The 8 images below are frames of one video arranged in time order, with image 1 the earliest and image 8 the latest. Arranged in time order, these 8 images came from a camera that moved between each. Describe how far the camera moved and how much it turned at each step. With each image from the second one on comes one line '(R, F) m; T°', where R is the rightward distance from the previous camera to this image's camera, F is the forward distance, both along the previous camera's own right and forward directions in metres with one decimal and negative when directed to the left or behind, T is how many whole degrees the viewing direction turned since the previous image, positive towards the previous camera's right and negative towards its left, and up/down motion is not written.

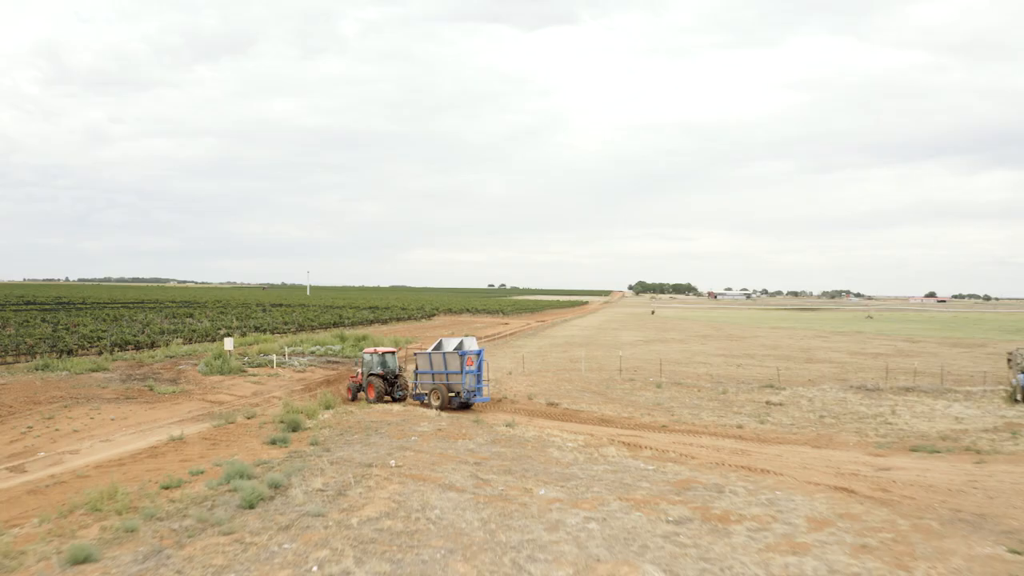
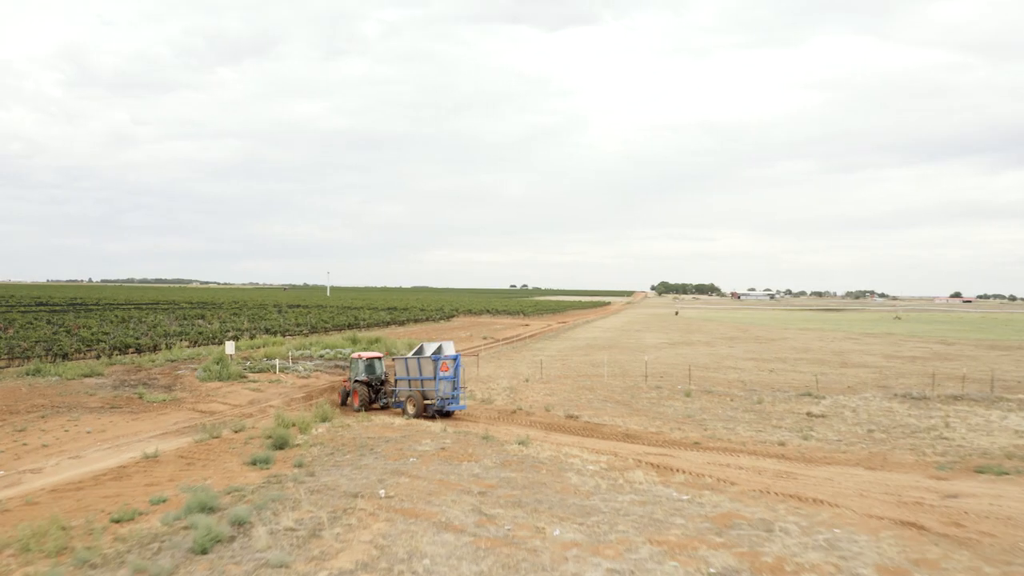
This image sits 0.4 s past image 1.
(+0.2, +1.9) m; -2°
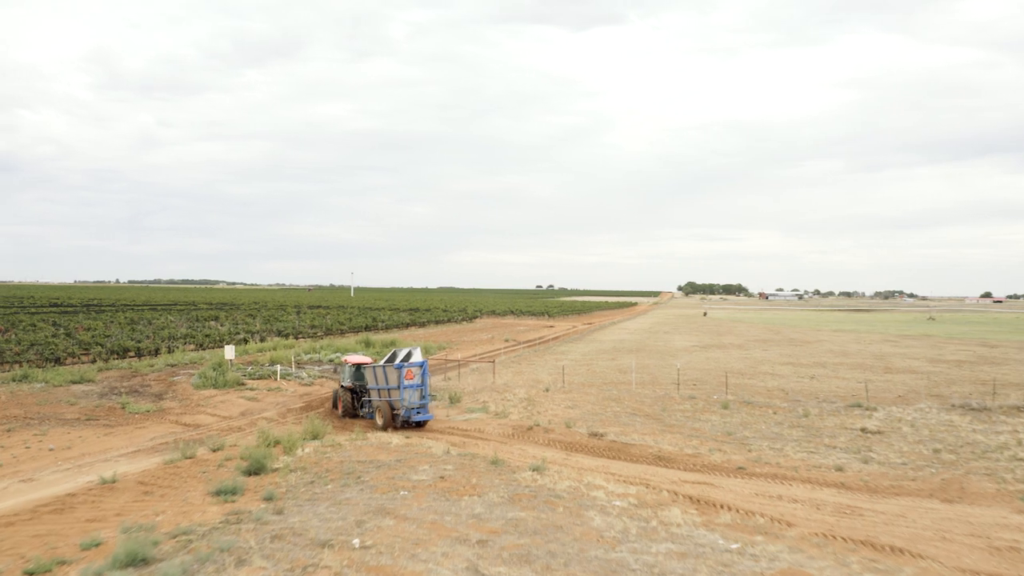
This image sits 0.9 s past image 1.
(+0.3, +2.2) m; -2°
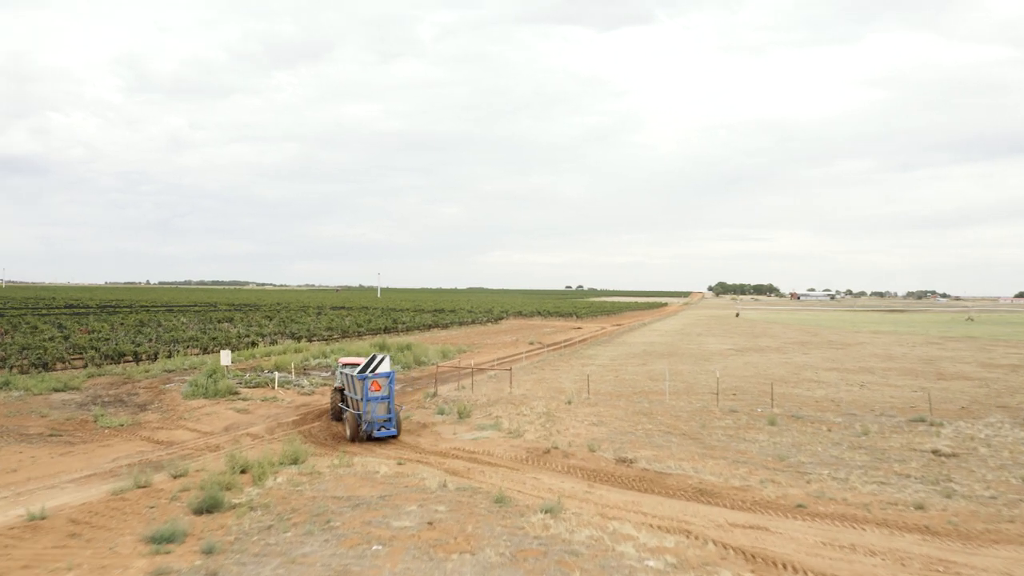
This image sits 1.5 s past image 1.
(+0.3, +2.4) m; -3°
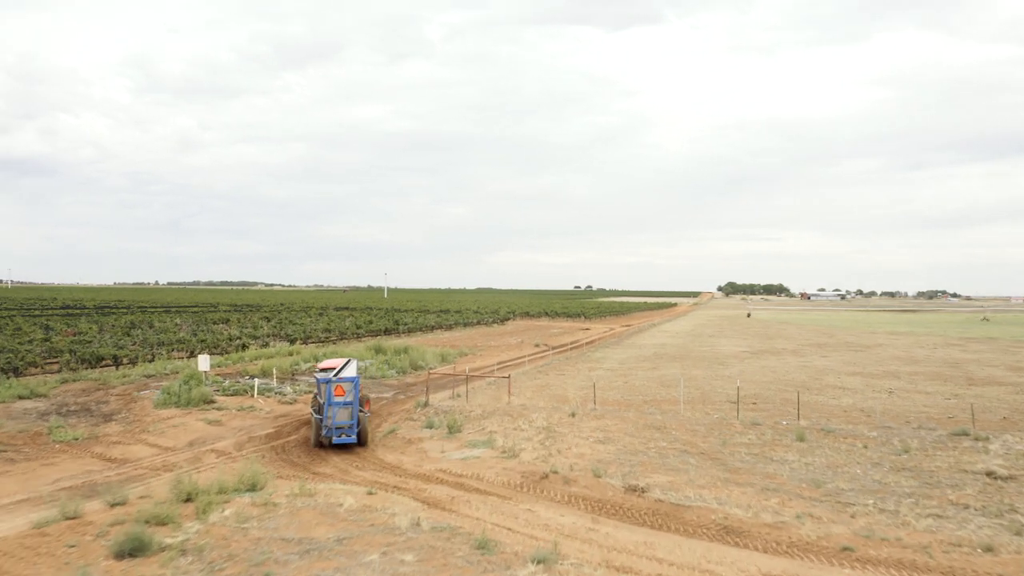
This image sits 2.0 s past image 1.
(+0.3, +1.9) m; -1°
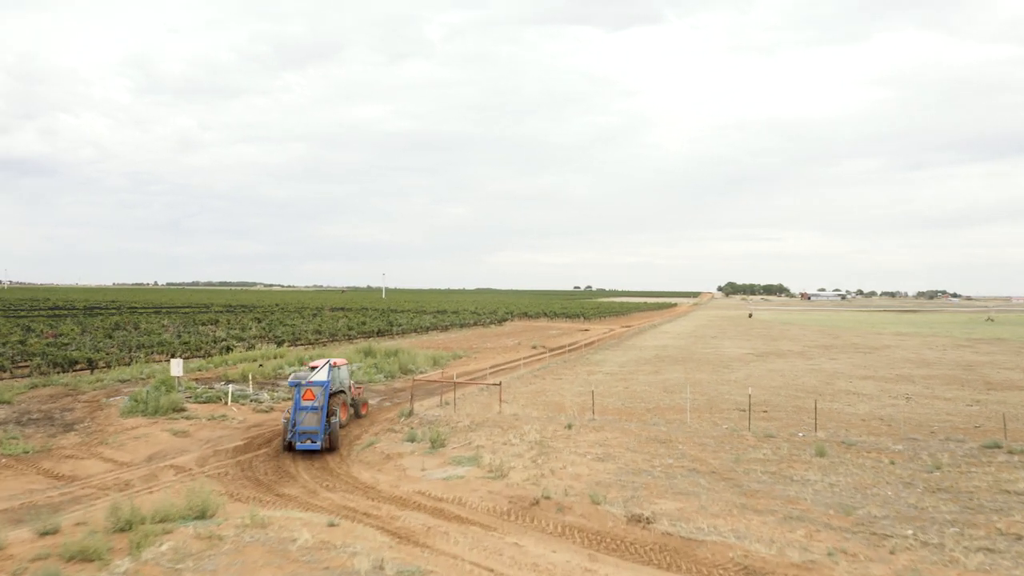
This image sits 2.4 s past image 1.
(+0.2, +1.5) m; 0°
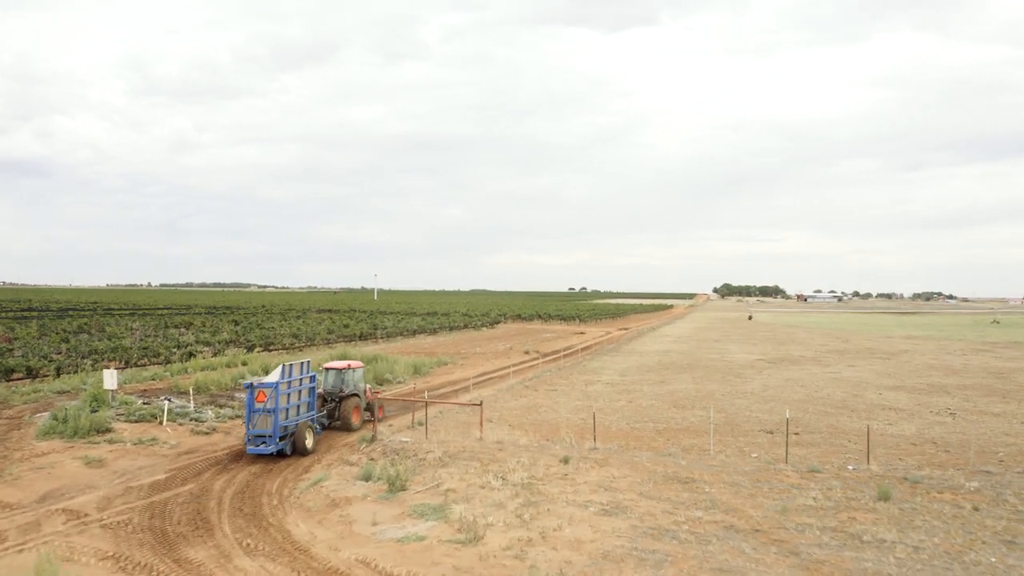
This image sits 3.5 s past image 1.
(+0.3, +3.0) m; 0°
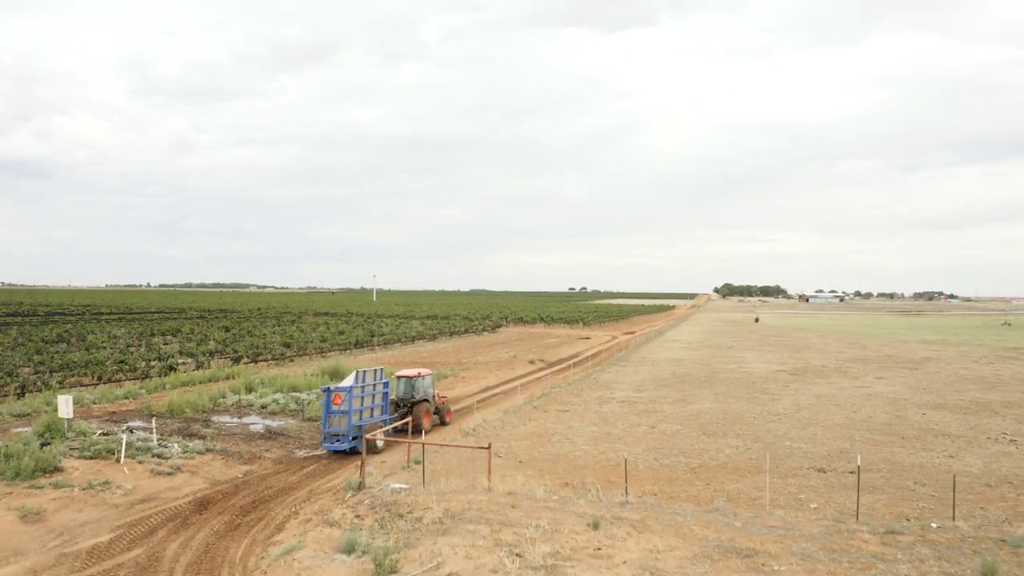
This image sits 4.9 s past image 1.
(-0.3, +2.2) m; 0°
